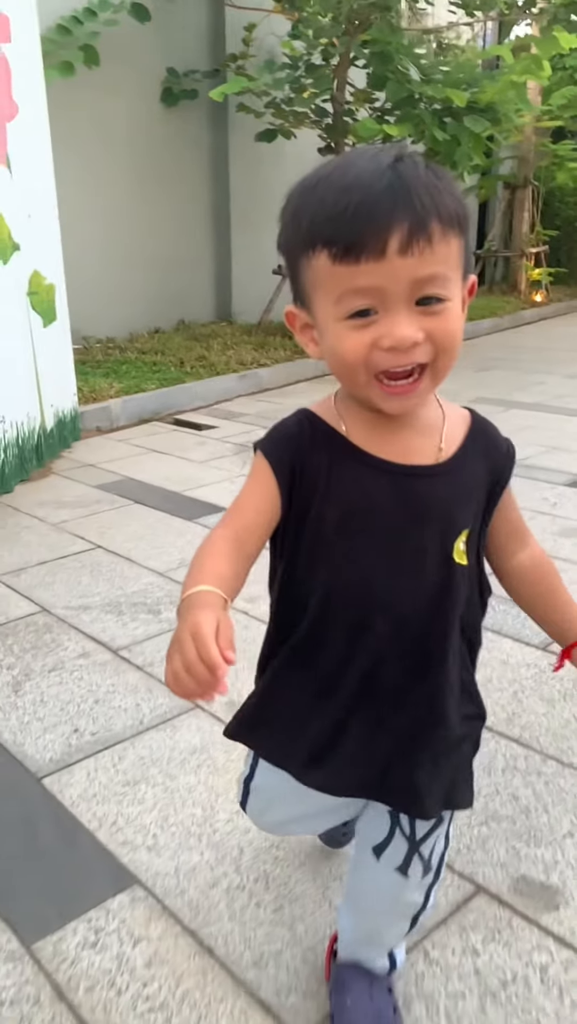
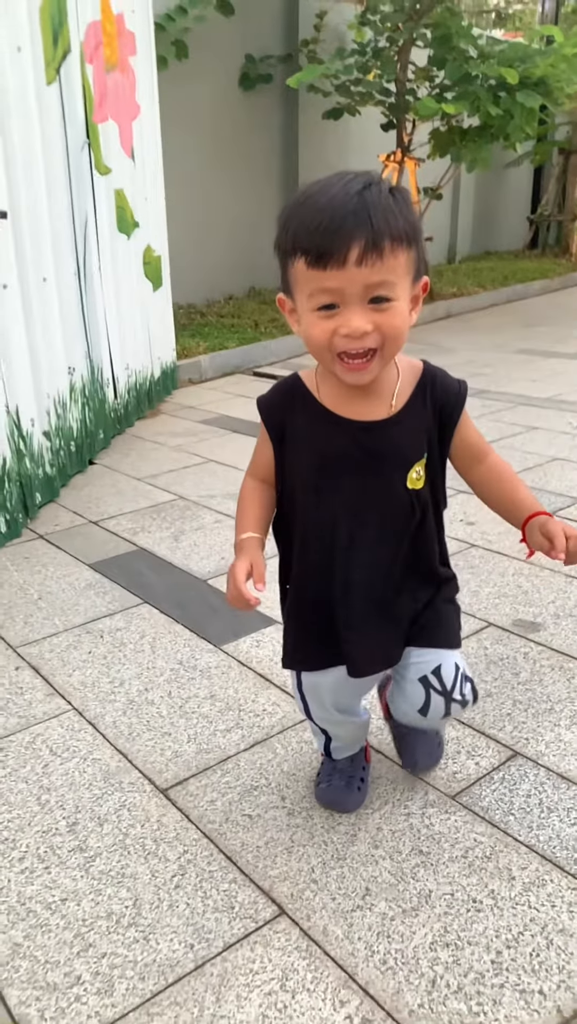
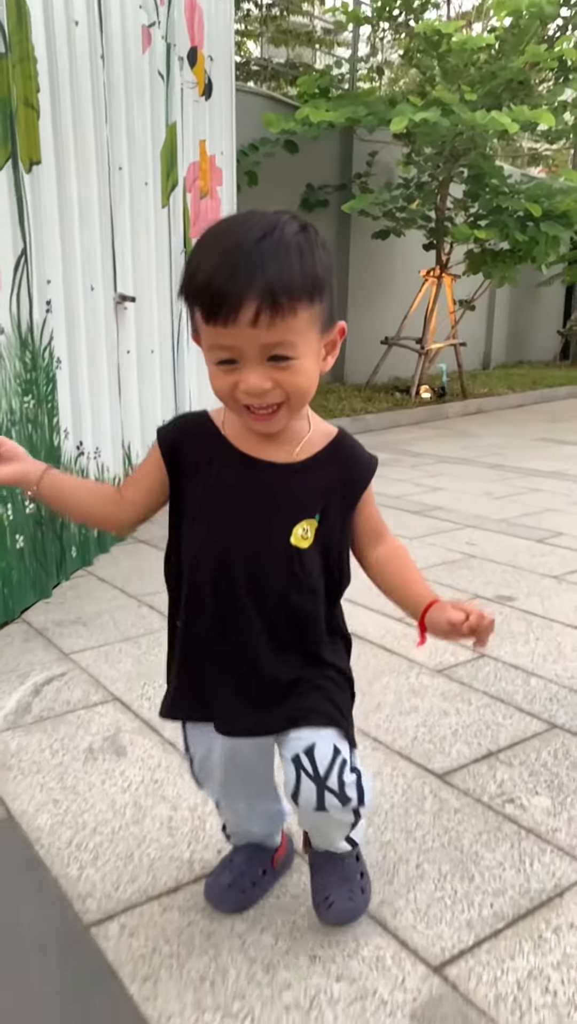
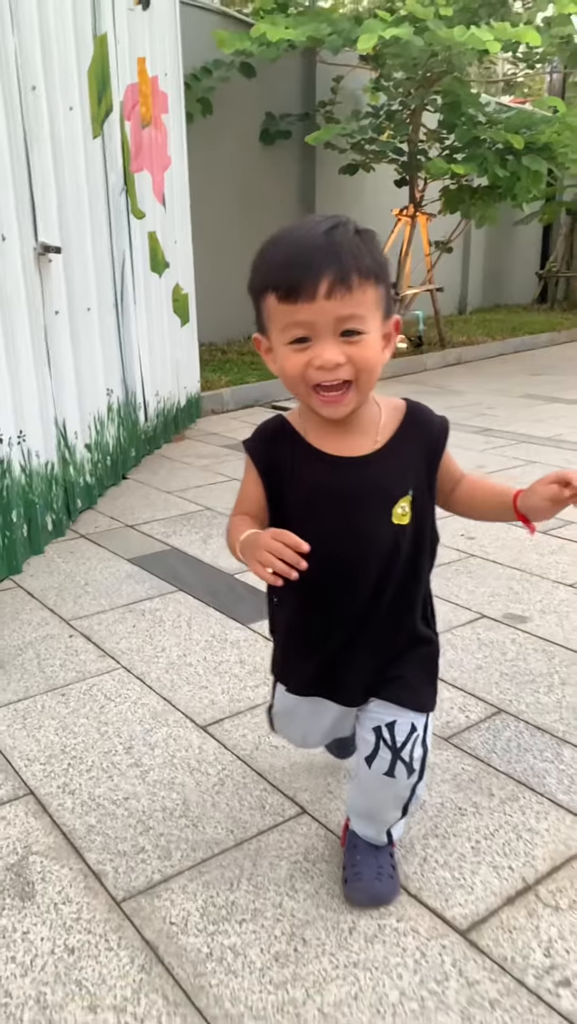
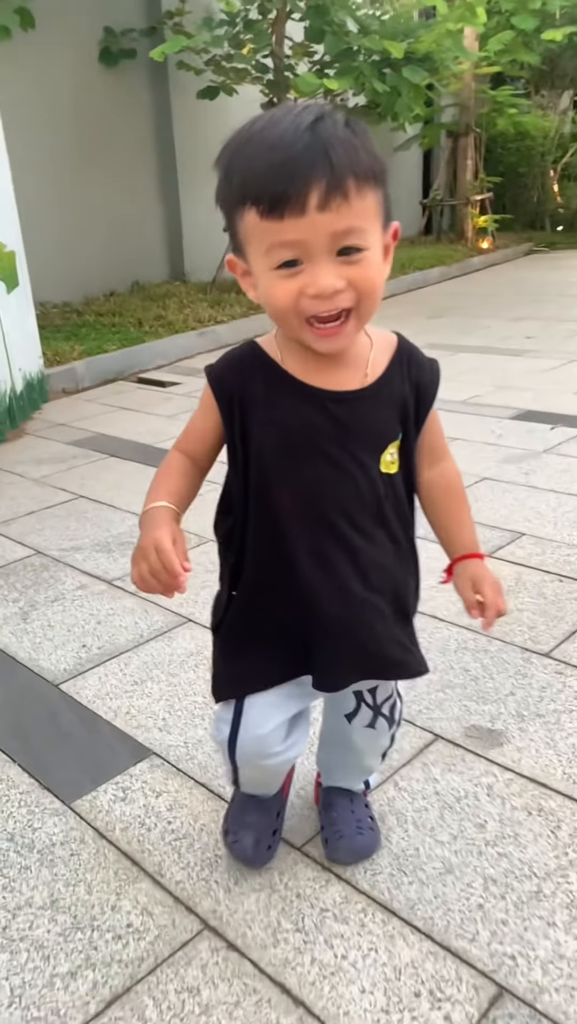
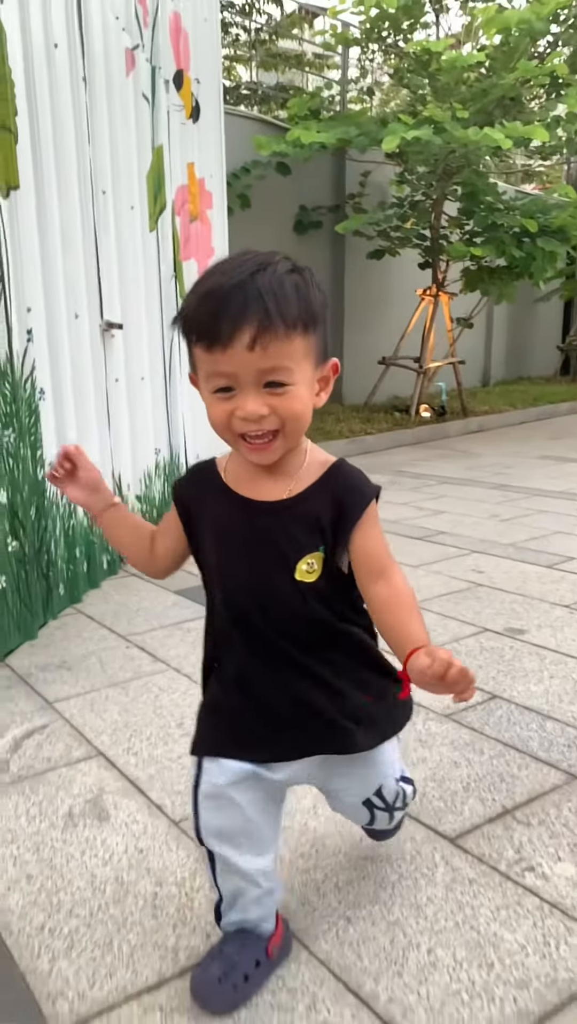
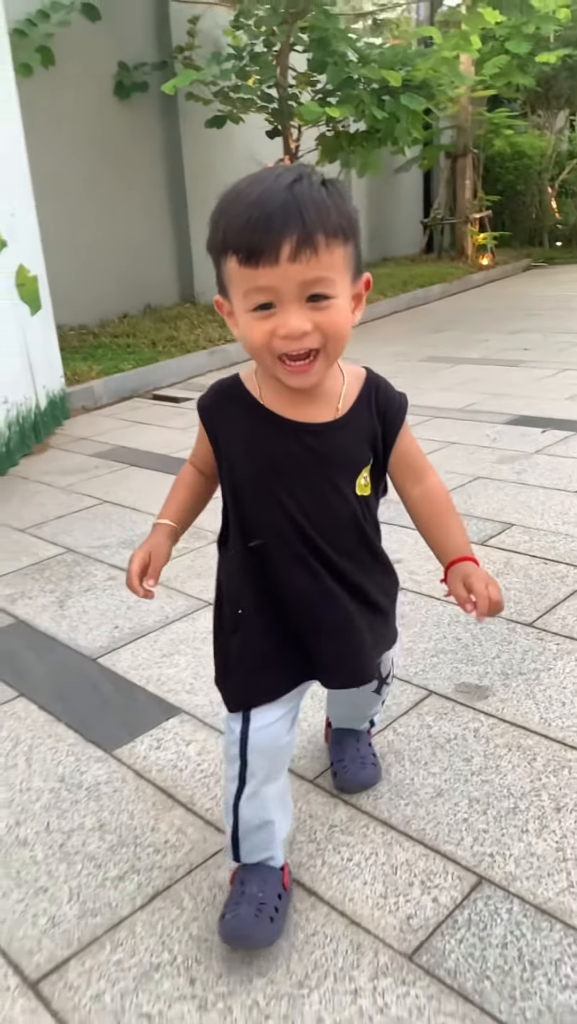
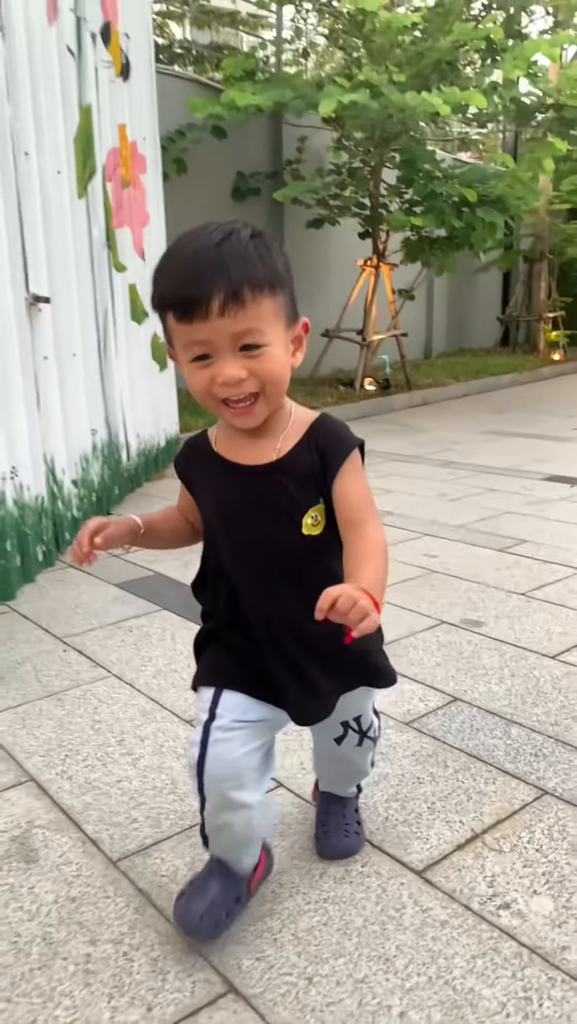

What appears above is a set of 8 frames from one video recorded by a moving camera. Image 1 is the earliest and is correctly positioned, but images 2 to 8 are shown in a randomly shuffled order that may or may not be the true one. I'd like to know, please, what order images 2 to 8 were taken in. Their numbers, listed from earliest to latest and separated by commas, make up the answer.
5, 7, 2, 4, 8, 6, 3
